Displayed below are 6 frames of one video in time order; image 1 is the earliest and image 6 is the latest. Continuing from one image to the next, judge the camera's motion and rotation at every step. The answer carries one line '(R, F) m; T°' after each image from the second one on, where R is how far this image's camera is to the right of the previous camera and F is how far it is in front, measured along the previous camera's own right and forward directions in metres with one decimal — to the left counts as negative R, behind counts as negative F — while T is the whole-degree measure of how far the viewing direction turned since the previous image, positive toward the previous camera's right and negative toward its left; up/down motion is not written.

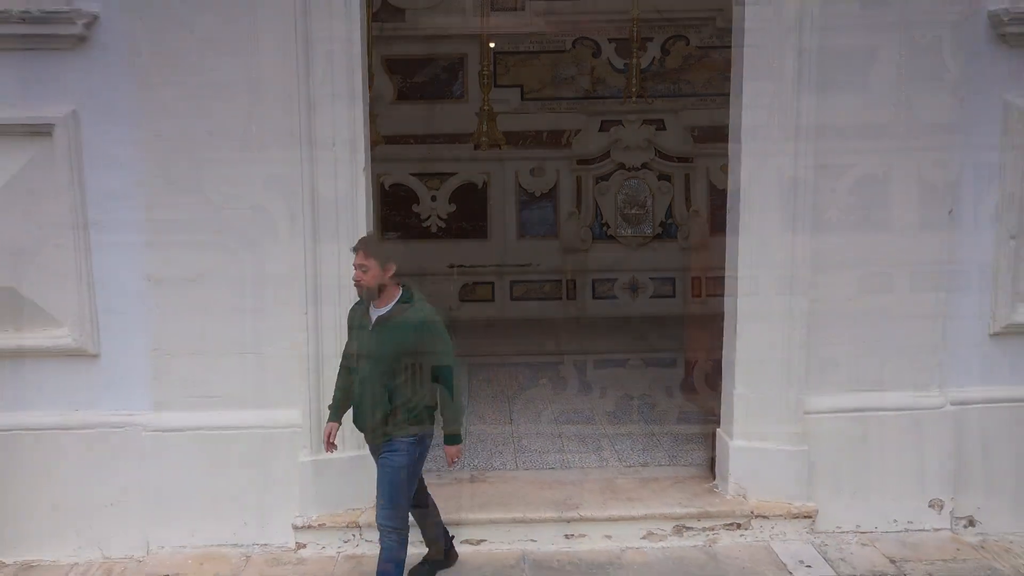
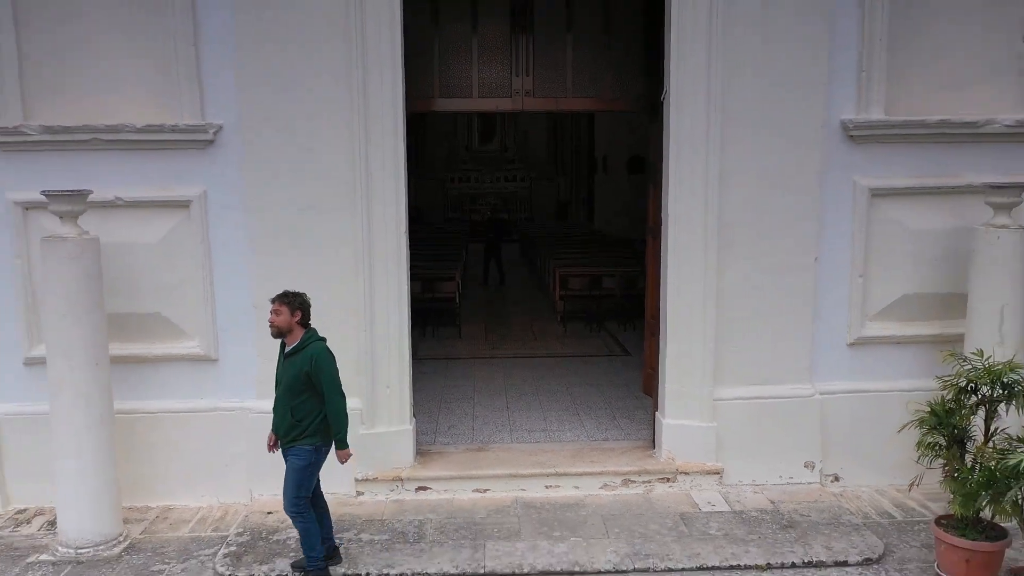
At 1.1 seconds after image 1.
(0.0, -1.2) m; 0°
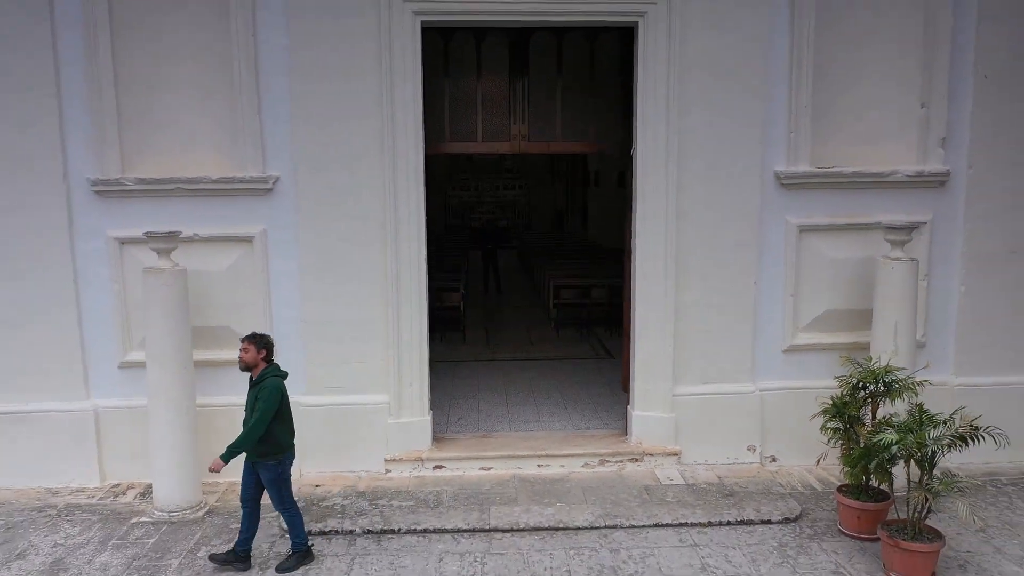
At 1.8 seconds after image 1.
(0.0, -1.0) m; 0°
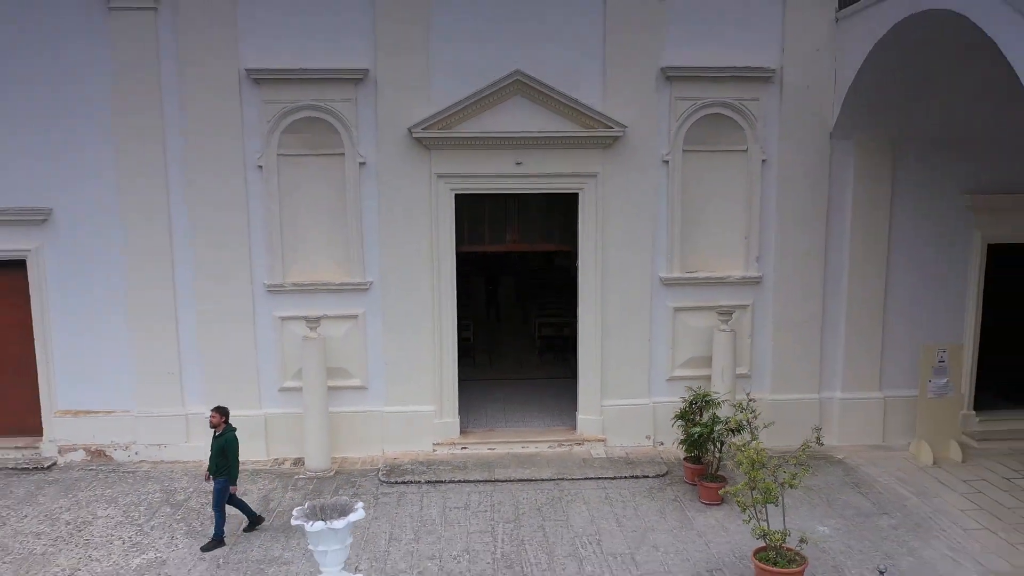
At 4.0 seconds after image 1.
(0.0, -3.7) m; 0°
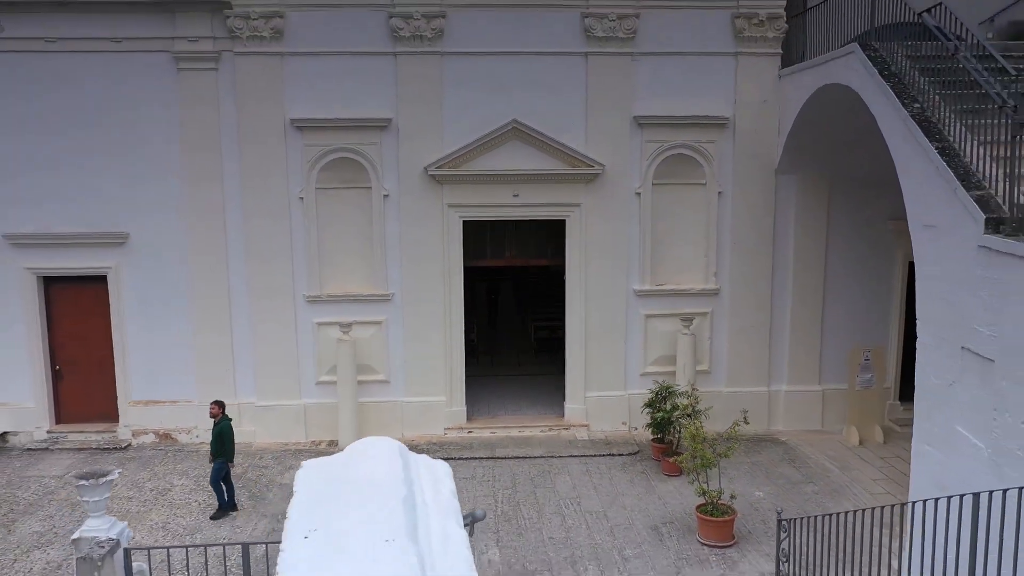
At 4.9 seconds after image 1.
(0.0, -1.7) m; 0°
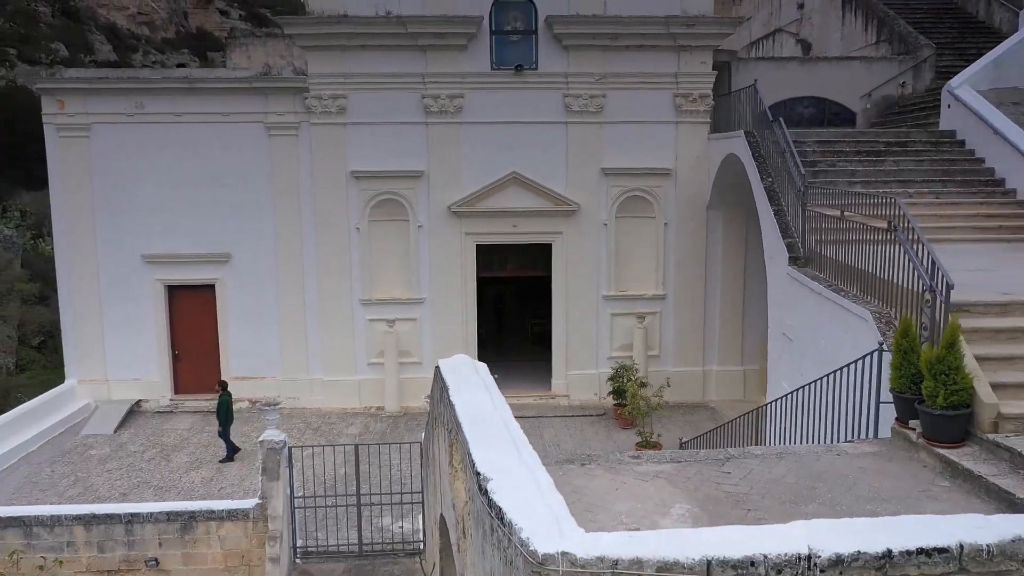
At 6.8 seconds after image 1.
(+0.1, -3.7) m; 0°
